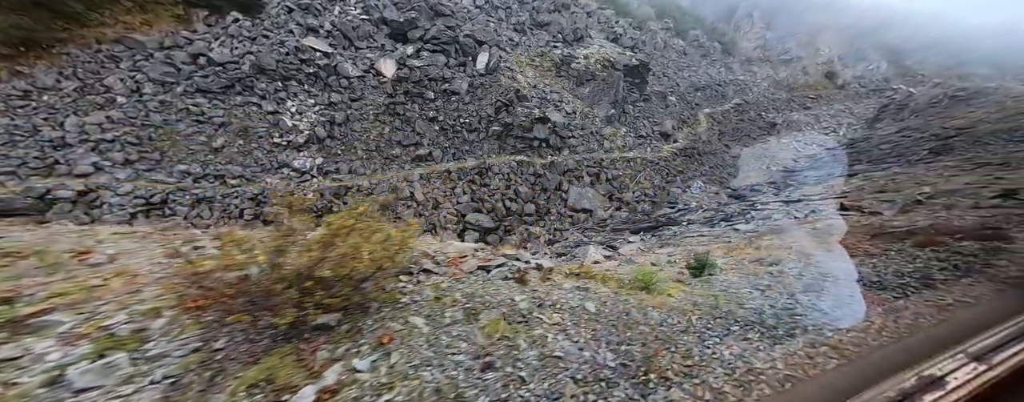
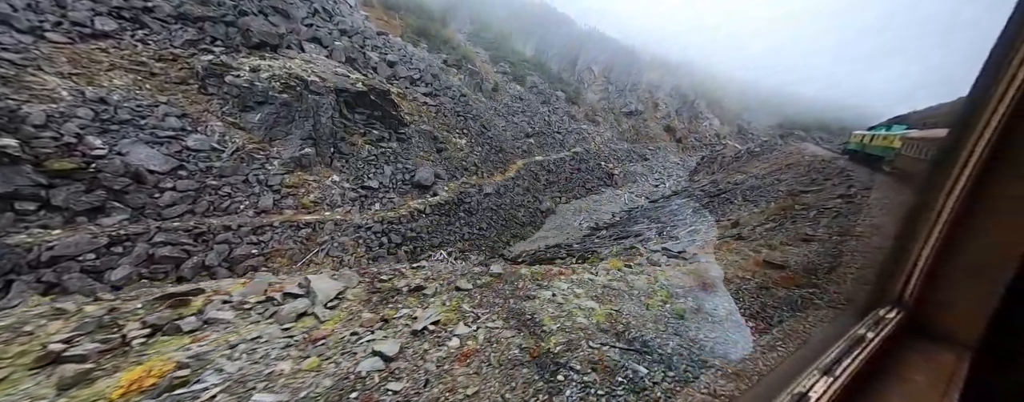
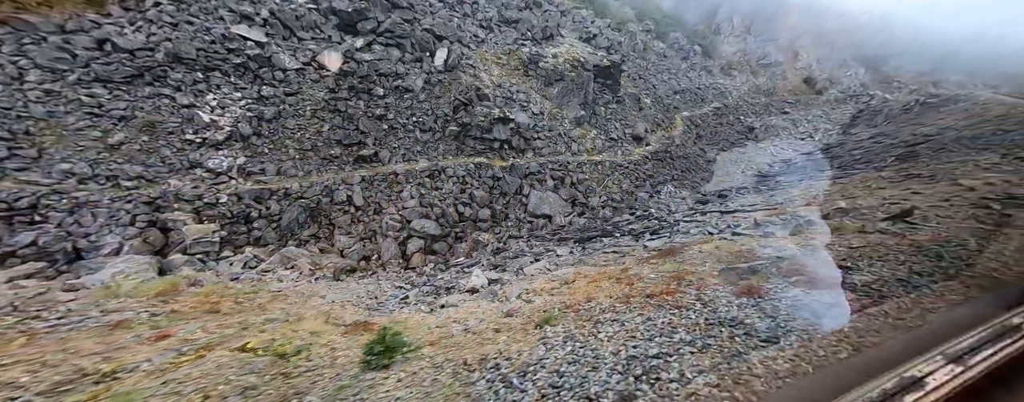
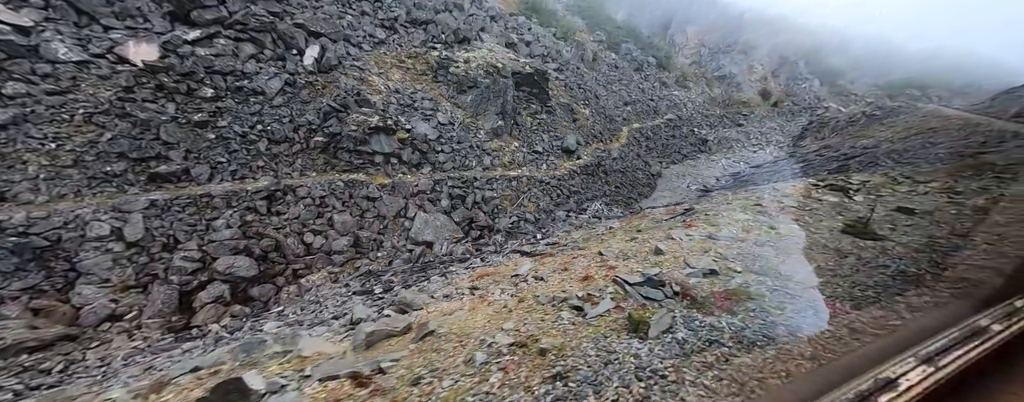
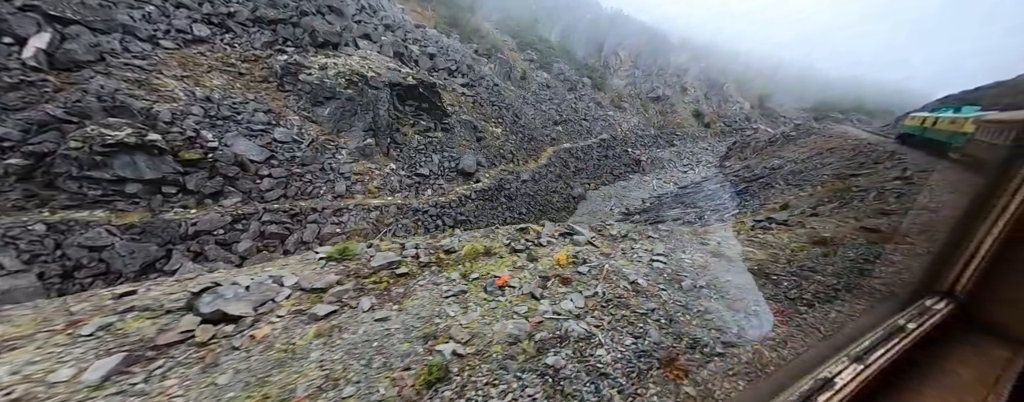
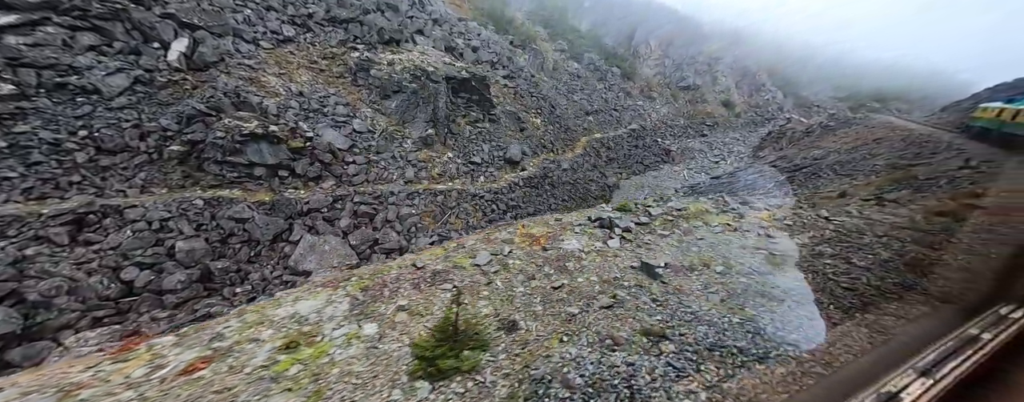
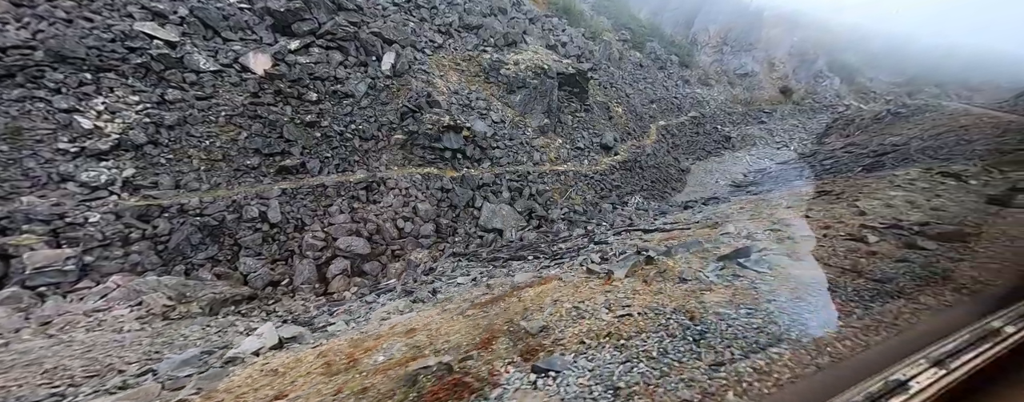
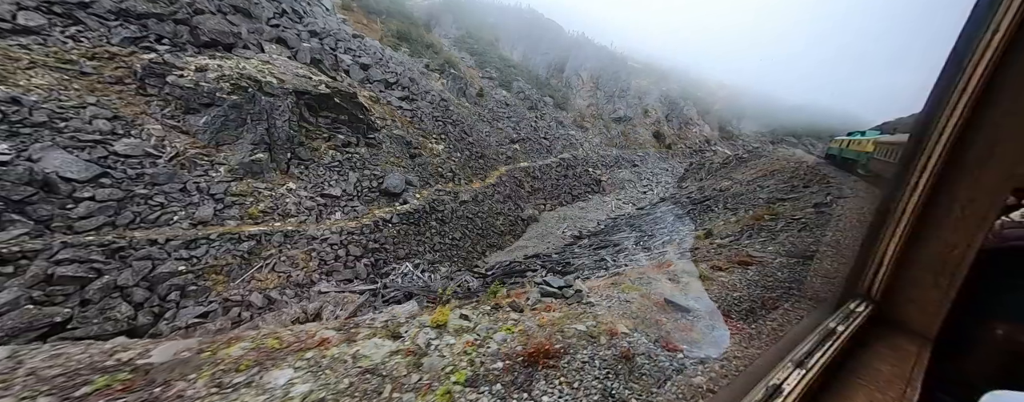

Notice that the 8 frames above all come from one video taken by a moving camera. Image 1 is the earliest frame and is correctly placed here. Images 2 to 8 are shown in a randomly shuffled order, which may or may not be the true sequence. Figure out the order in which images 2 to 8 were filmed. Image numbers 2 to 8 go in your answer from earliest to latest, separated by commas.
3, 7, 4, 6, 5, 2, 8
